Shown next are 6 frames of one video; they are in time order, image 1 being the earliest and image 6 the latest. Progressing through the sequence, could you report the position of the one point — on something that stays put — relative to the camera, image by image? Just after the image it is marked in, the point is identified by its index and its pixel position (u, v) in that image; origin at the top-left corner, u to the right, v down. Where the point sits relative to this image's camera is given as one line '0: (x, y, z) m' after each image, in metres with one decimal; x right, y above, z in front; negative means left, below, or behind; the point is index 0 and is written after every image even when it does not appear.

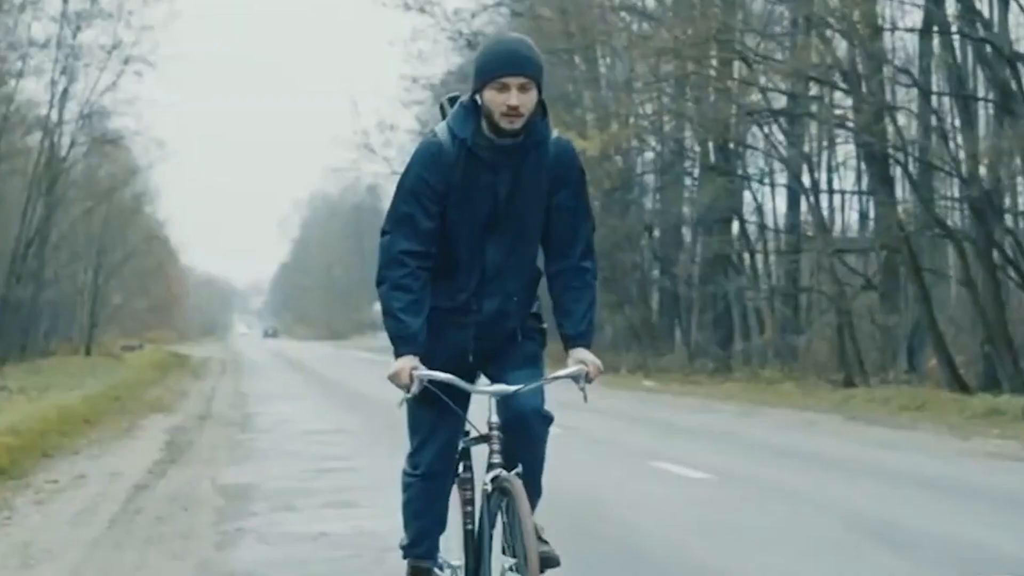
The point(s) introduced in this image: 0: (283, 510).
0: (-1.1, -1.2, +8.3) m
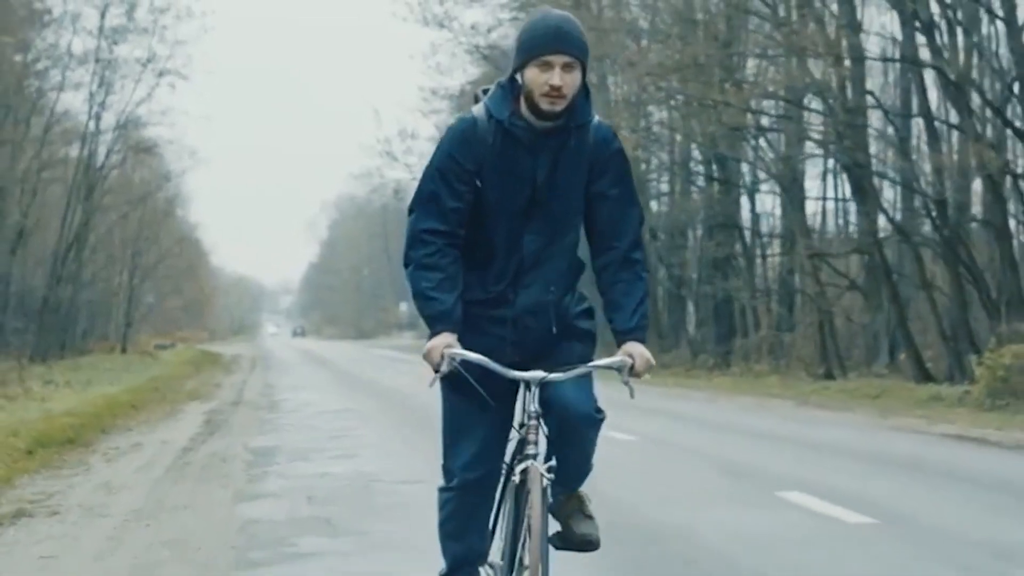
0: (-1.4, -1.2, +11.0) m
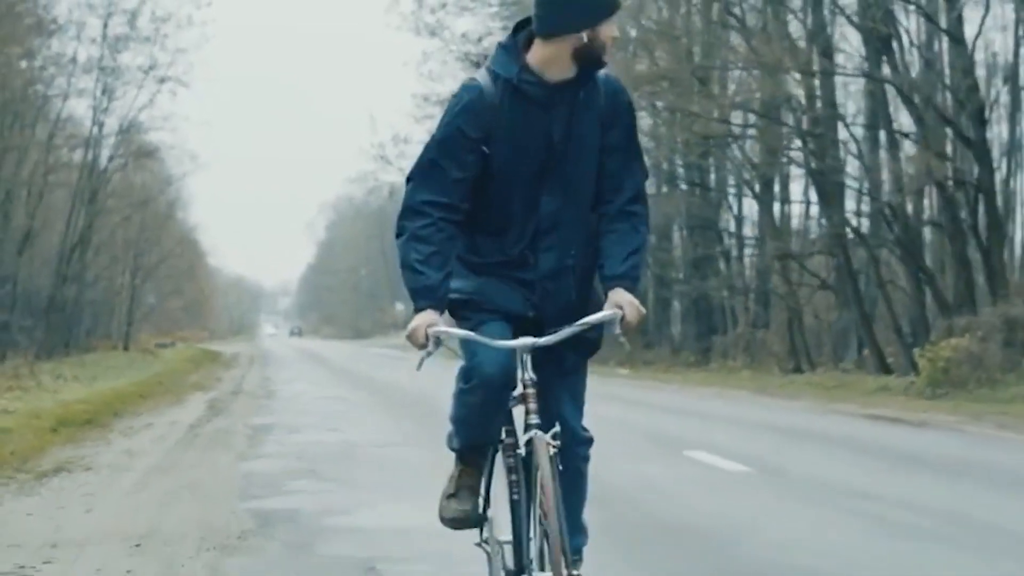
0: (-1.7, -1.2, +12.8) m
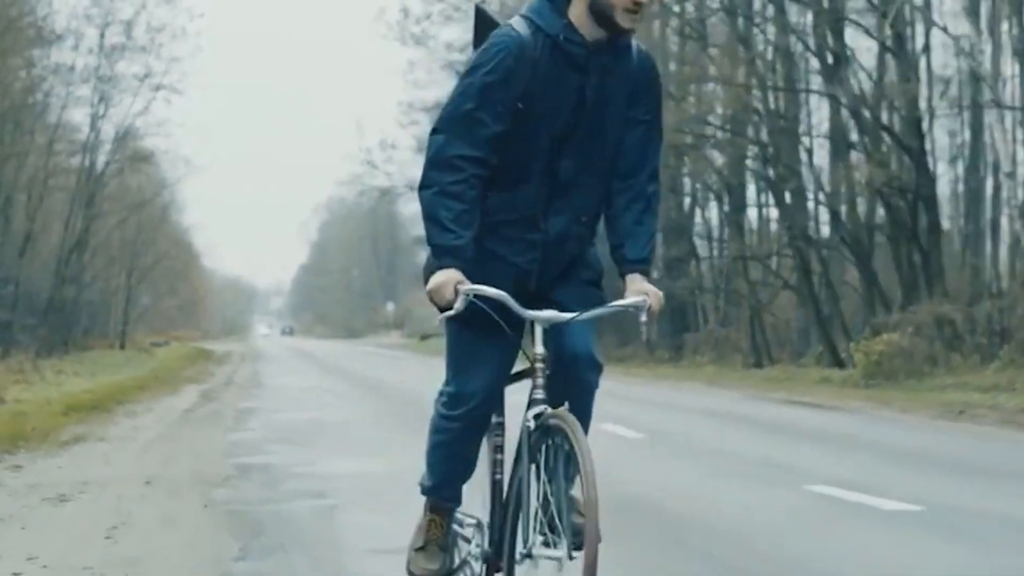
0: (-2.1, -1.2, +14.9) m
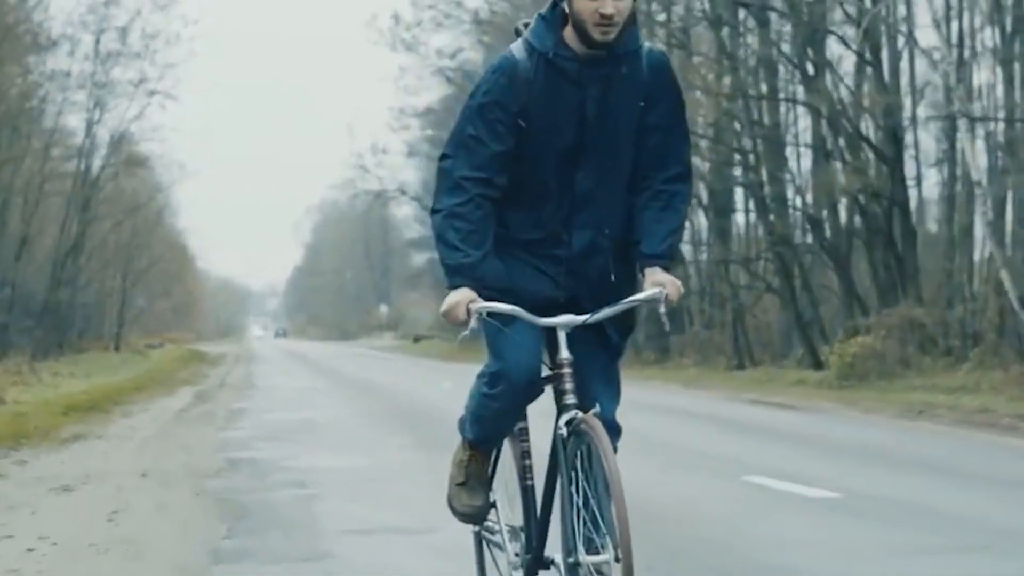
0: (-2.3, -1.3, +15.7) m
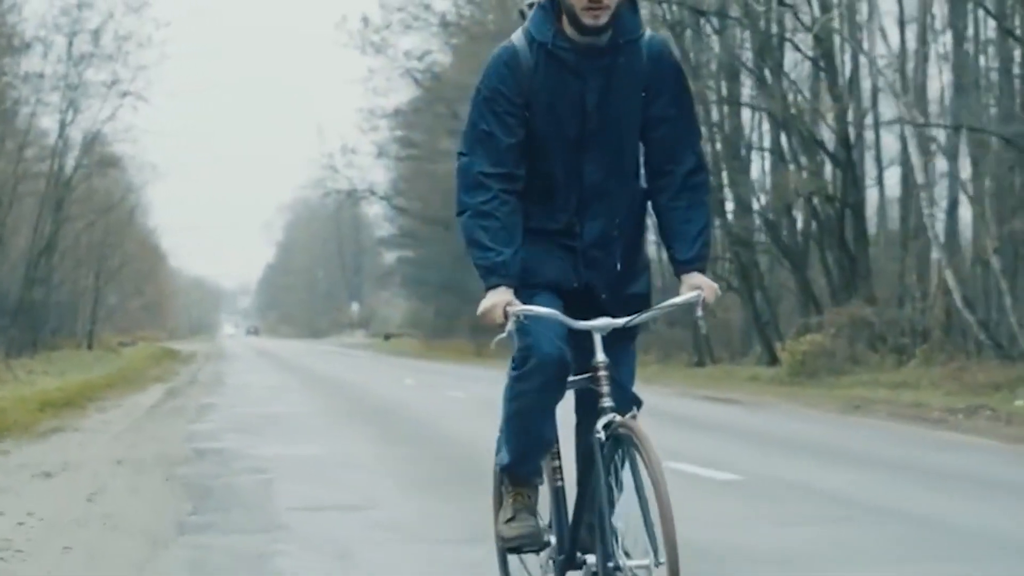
0: (-2.8, -1.3, +16.5) m
